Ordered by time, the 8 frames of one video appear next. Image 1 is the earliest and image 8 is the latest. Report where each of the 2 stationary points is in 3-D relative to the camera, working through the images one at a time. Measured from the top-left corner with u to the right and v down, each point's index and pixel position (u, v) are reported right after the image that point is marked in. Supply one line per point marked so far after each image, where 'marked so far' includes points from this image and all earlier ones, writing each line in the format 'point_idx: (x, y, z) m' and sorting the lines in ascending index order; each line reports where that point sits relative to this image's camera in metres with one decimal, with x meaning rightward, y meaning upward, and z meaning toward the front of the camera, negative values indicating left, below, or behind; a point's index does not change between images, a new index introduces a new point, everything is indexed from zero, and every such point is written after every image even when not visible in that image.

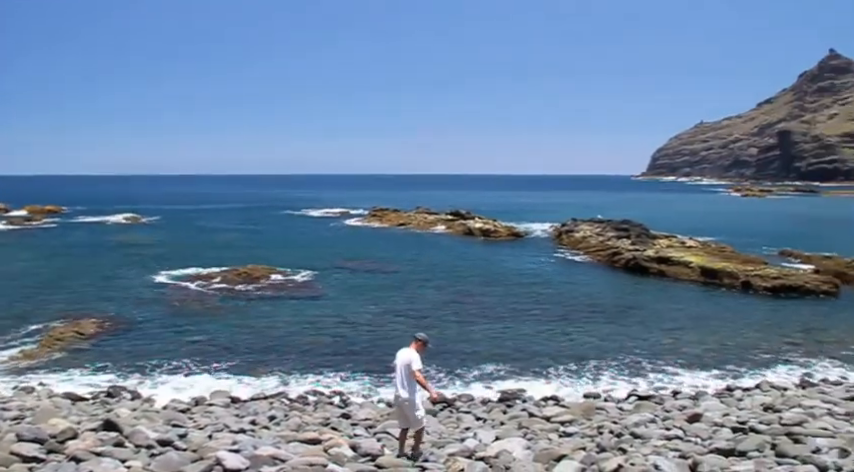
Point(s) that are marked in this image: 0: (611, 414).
0: (+5.1, -4.9, +19.6) m
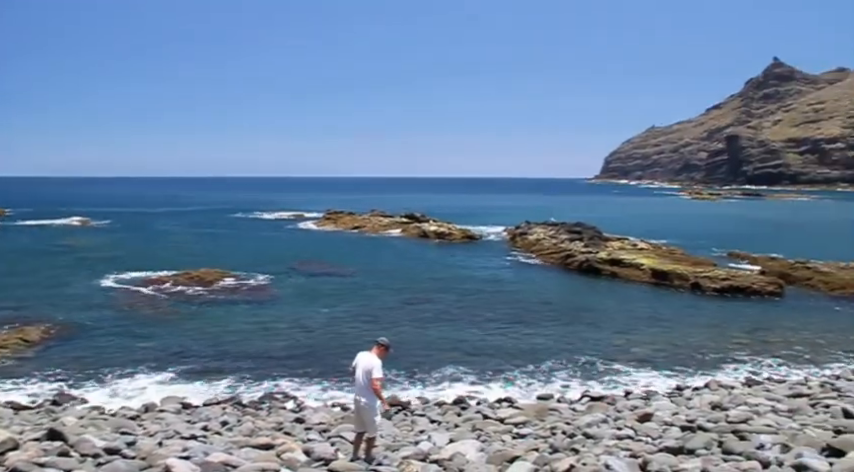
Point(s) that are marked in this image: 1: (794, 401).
0: (+3.9, -4.9, +19.8) m
1: (+10.1, -4.5, +19.6) m
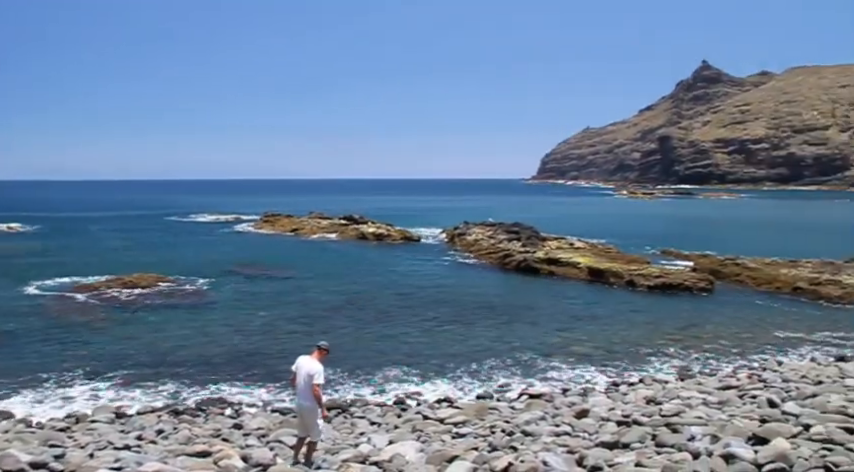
0: (+2.2, -4.9, +20.0) m
1: (+8.4, -4.4, +20.3) m
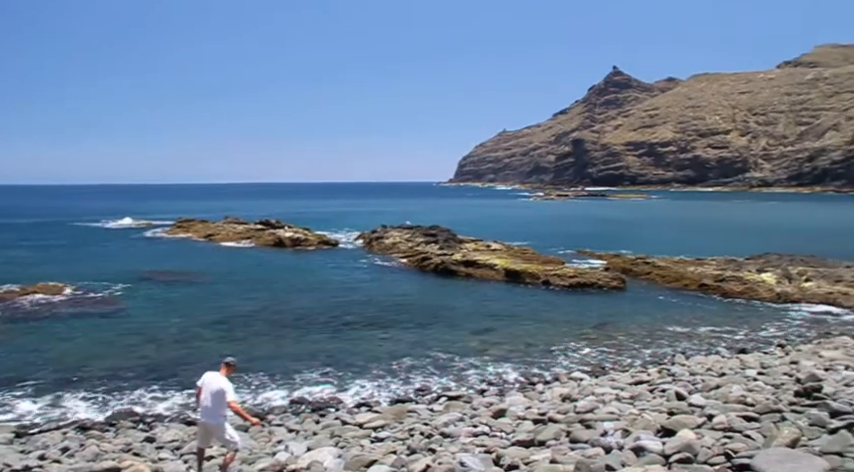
0: (-0.1, -5.0, +20.0) m
1: (+6.1, -4.4, +20.9) m
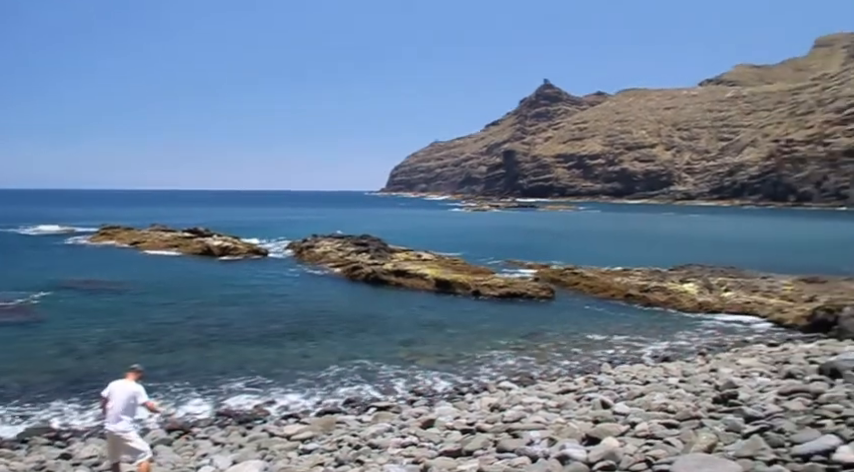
0: (-2.1, -5.3, +19.8) m
1: (+4.0, -4.7, +21.2) m
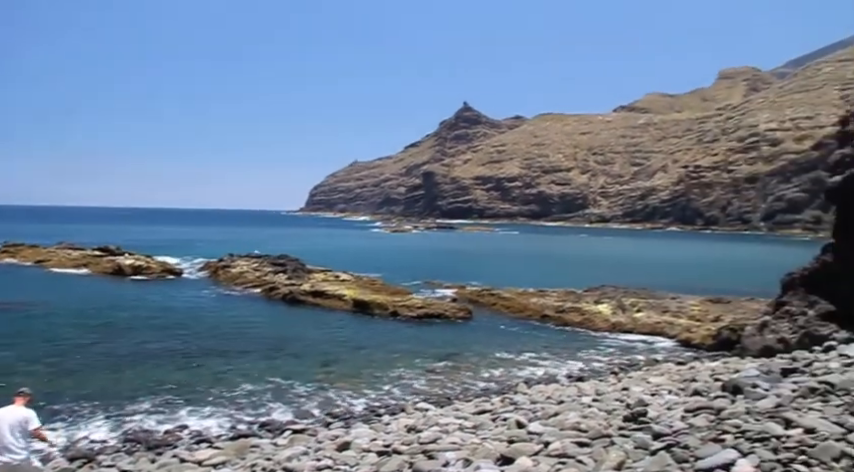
0: (-4.5, -5.8, +19.4) m
1: (+1.5, -5.4, +21.3) m
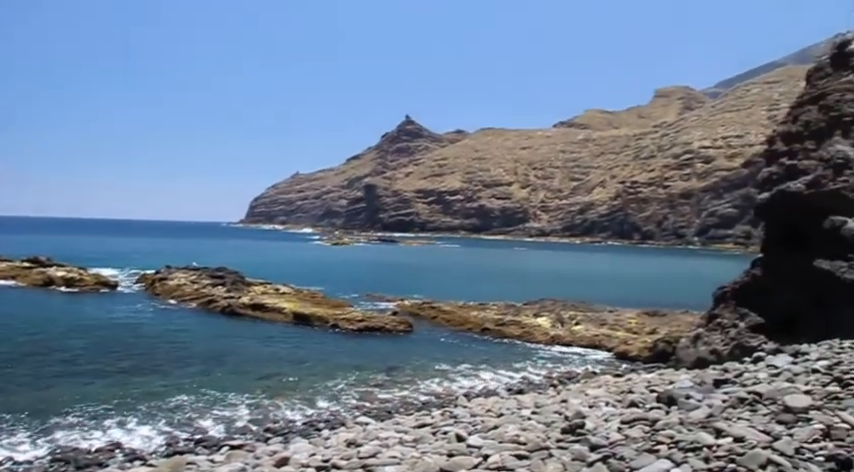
0: (-6.1, -6.1, +18.9) m
1: (-0.3, -5.8, +21.3) m
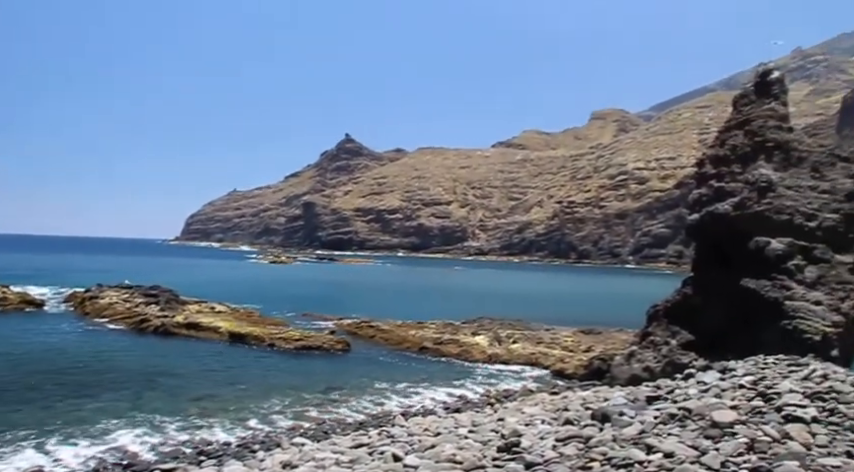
0: (-7.8, -6.6, +18.3) m
1: (-2.2, -6.3, +21.1) m
